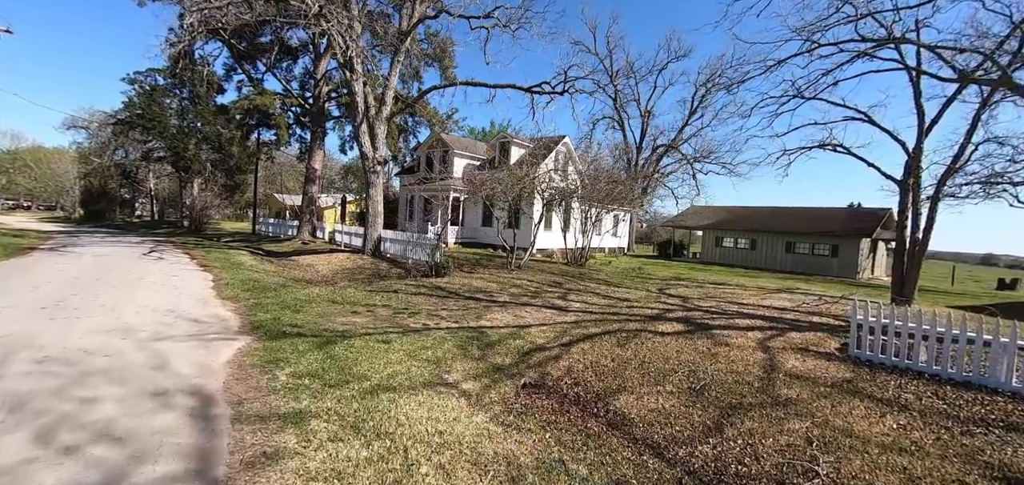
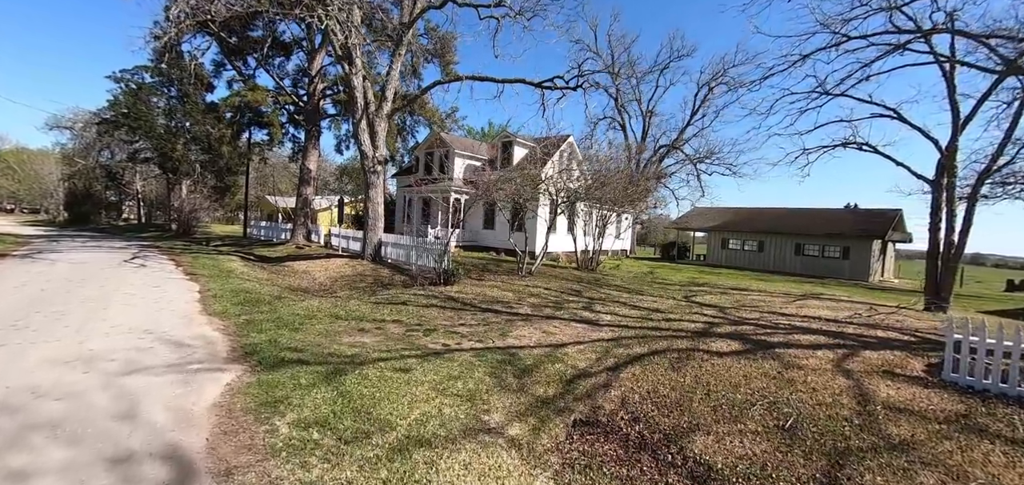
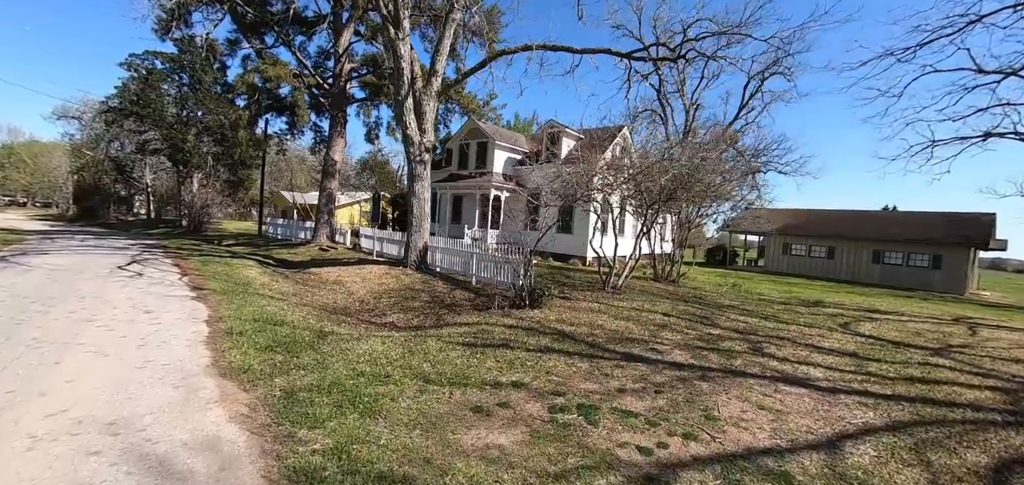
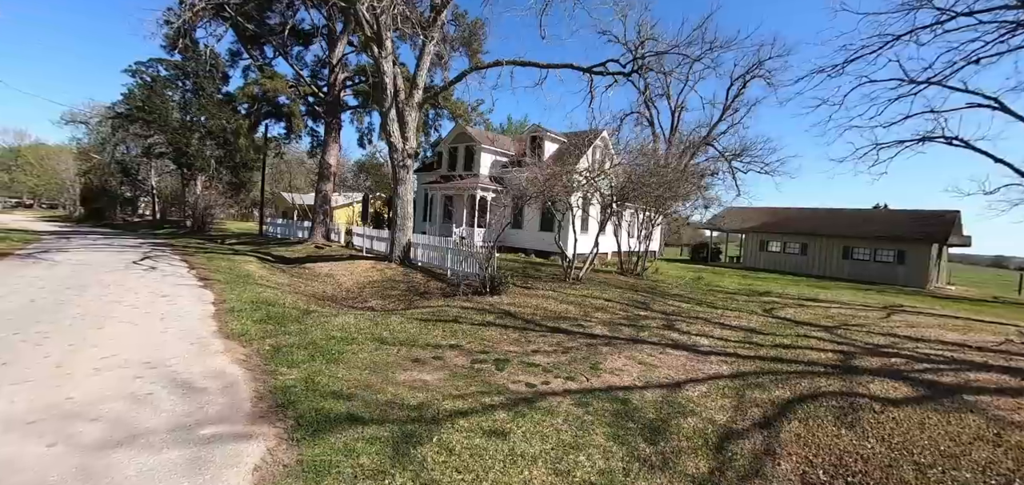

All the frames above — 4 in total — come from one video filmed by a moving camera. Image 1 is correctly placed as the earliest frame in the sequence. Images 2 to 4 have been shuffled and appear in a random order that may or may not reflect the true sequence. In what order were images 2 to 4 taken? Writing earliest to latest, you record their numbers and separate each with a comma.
2, 4, 3
